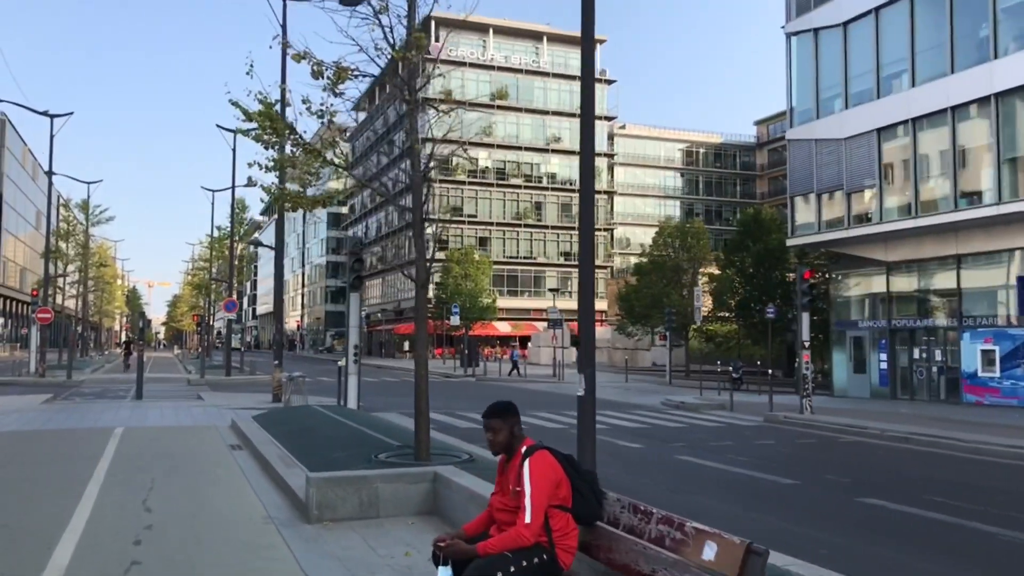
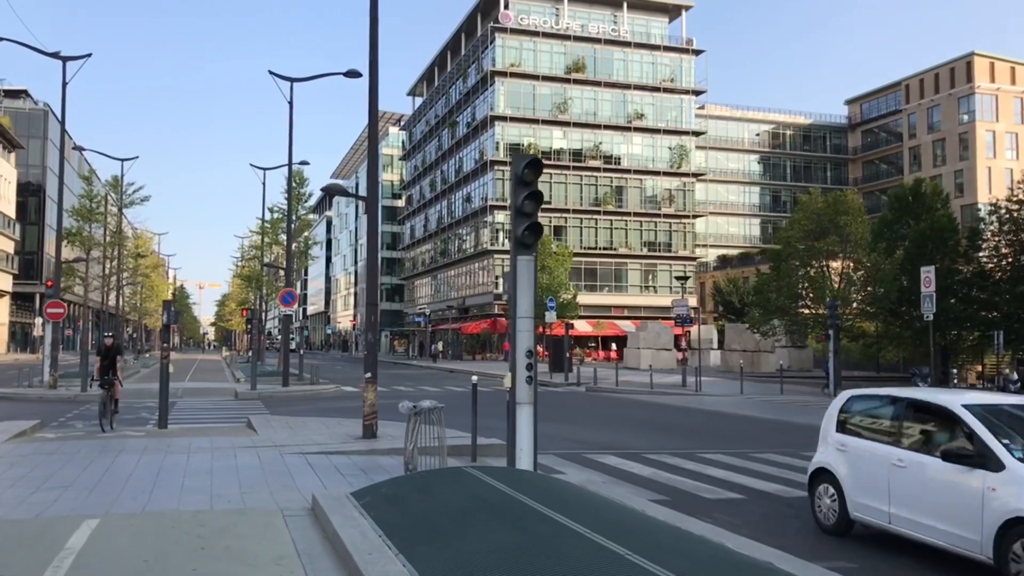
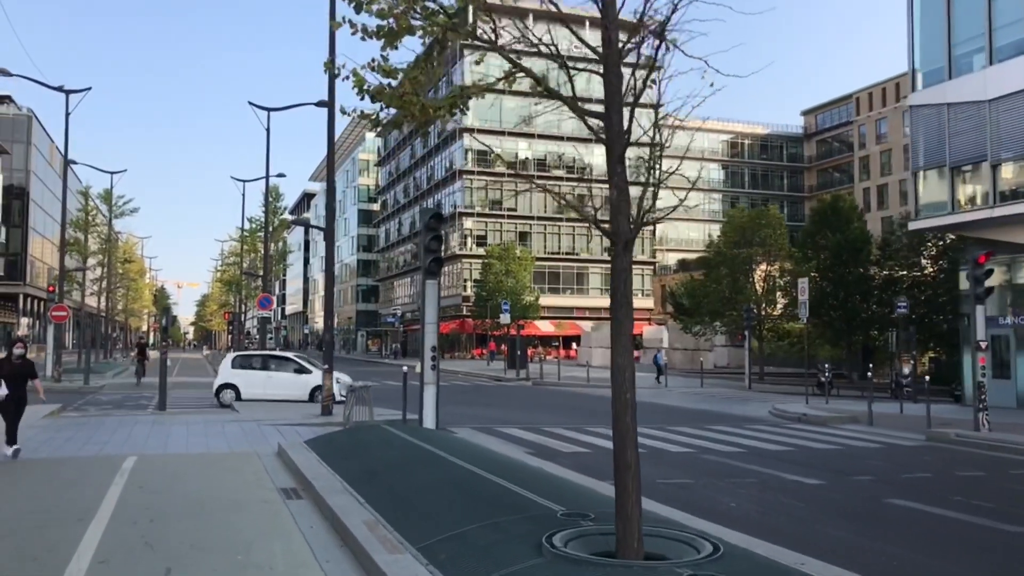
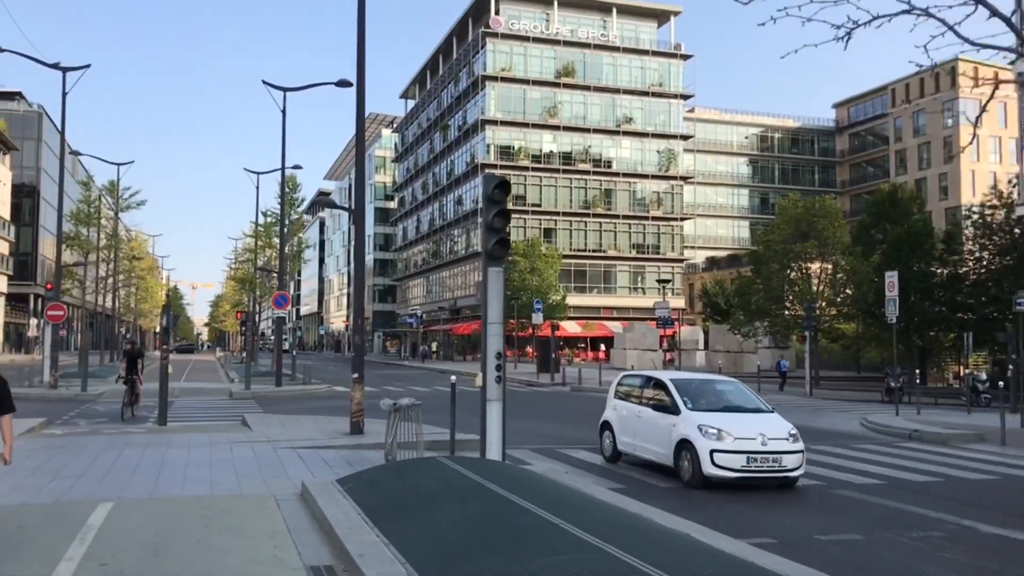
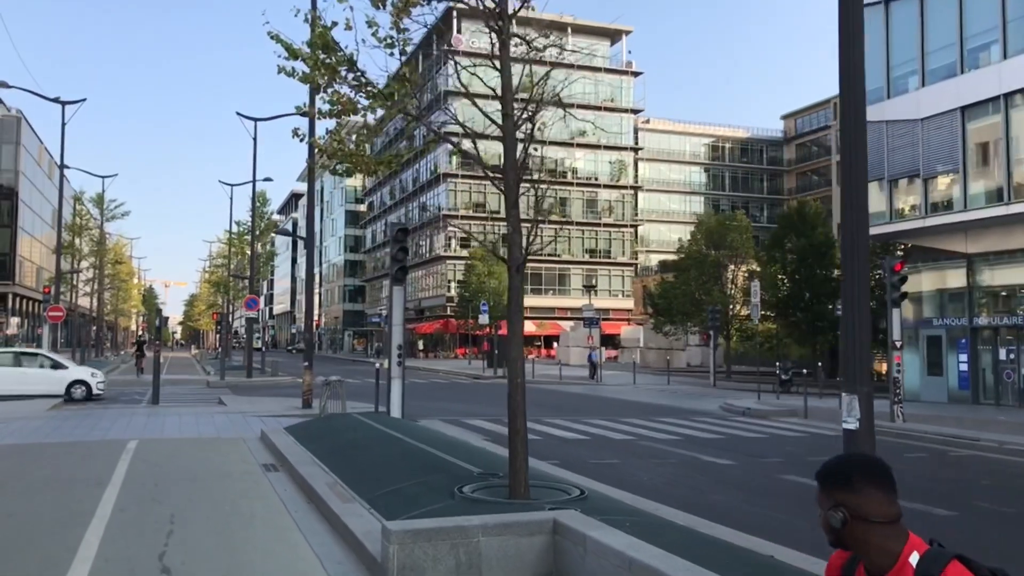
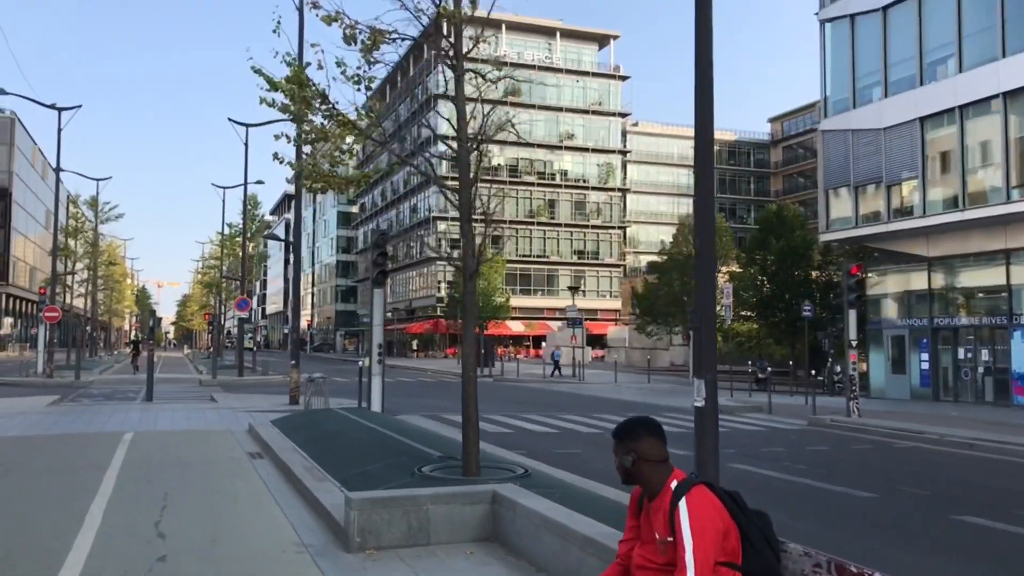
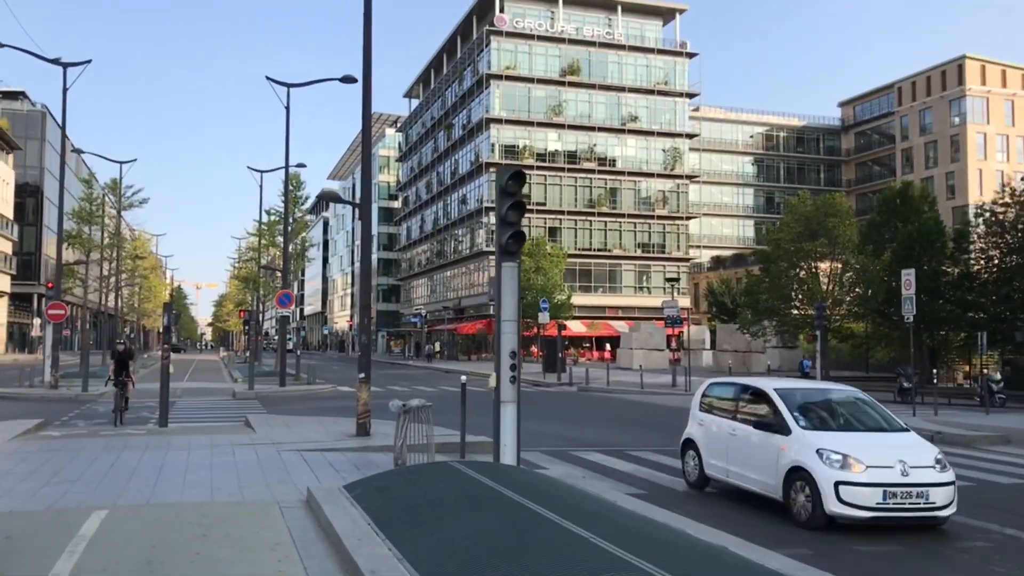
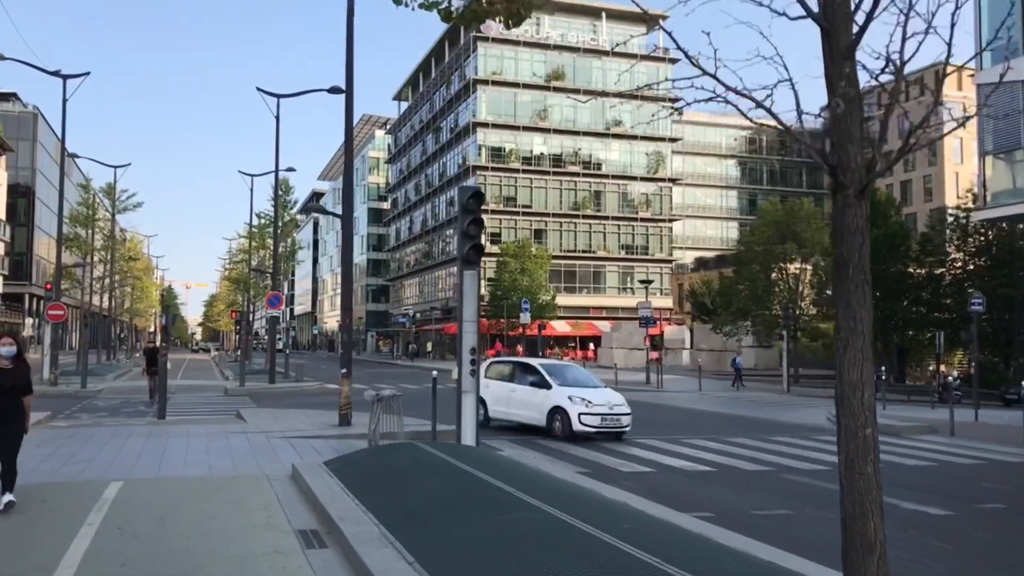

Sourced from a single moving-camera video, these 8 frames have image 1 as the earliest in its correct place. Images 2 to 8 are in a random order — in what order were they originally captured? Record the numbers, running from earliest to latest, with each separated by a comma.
6, 5, 3, 8, 4, 7, 2
